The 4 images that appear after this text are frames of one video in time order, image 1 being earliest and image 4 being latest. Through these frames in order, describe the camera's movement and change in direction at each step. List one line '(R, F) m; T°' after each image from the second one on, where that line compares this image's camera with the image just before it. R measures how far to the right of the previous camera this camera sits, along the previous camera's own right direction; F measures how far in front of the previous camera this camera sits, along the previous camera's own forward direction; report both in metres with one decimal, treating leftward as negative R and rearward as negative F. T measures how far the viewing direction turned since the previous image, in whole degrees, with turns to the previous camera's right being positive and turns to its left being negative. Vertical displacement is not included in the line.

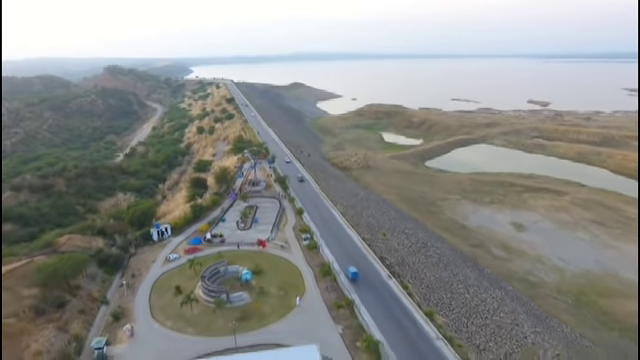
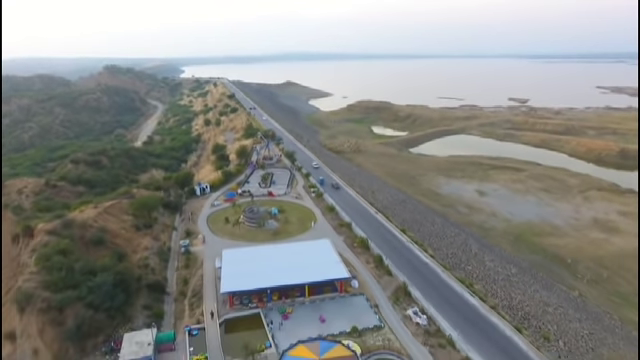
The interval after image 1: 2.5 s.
(-1.1, -8.9) m; +1°
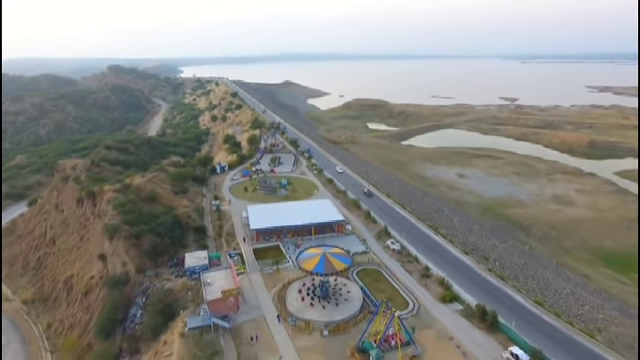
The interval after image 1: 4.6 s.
(-0.3, -7.0) m; 0°
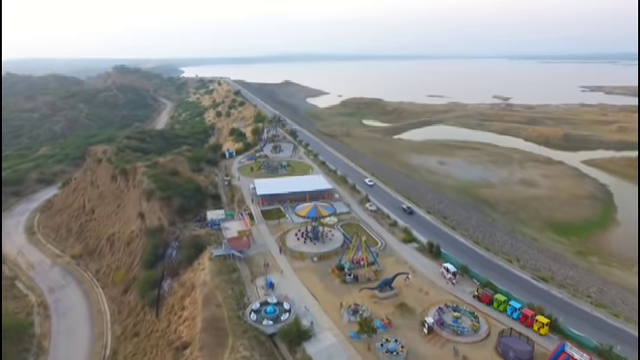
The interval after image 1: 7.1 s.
(+0.5, -6.6) m; 0°
